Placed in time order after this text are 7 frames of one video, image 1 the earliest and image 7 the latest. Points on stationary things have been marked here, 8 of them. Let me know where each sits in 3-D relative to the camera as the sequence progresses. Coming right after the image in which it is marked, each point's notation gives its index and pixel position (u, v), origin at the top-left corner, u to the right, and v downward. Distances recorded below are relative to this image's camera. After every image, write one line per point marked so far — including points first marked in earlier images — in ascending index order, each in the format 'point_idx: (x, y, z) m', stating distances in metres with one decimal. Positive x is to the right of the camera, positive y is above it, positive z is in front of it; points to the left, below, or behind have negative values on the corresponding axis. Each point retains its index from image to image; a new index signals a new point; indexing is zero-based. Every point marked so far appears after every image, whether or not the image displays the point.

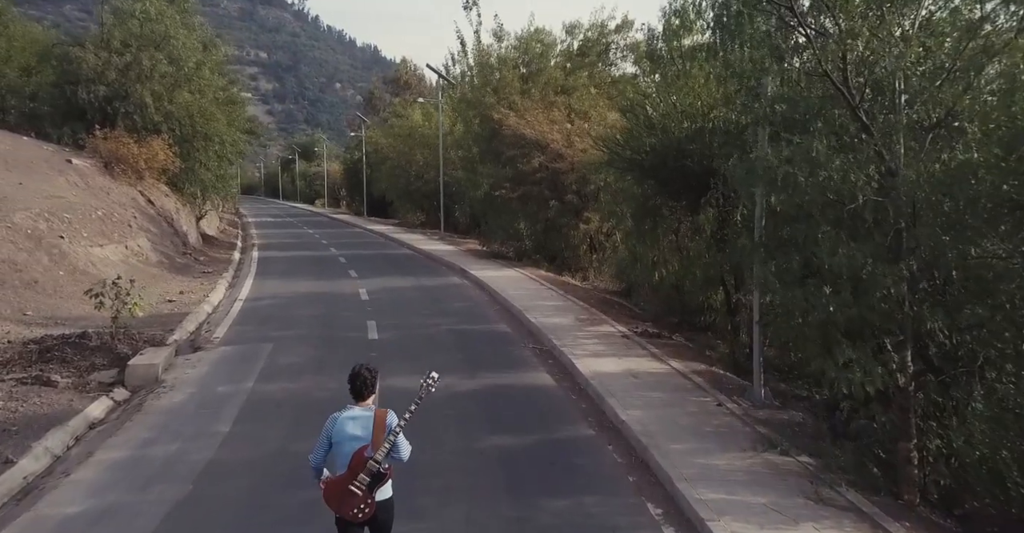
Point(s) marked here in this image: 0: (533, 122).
0: (+0.5, +3.2, +18.6) m
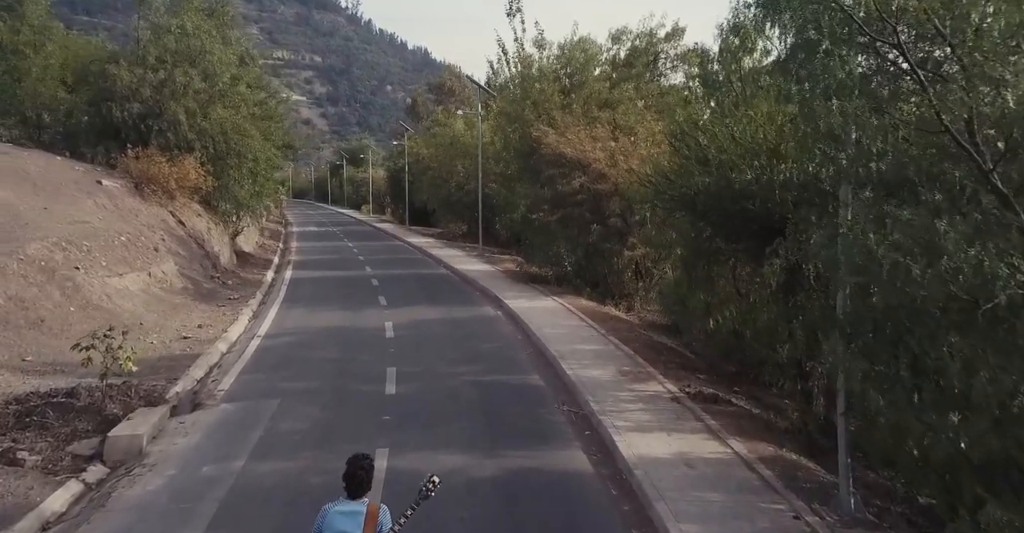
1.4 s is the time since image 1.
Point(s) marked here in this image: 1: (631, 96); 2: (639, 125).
0: (+1.3, +2.7, +17.4) m
1: (+2.8, +3.9, +19.2) m
2: (+2.8, +3.0, +17.8) m
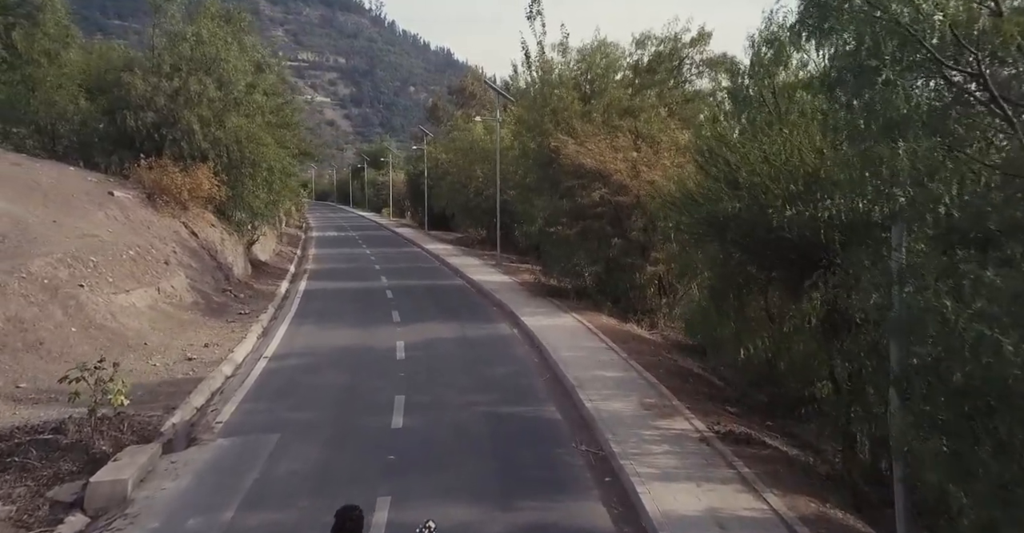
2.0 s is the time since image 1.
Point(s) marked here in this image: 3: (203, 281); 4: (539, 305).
0: (+1.7, +2.4, +16.8) m
1: (+3.2, +3.6, +18.6) m
2: (+3.1, +2.7, +17.1) m
3: (-7.4, -0.4, +19.8) m
4: (+0.6, -0.9, +17.5) m
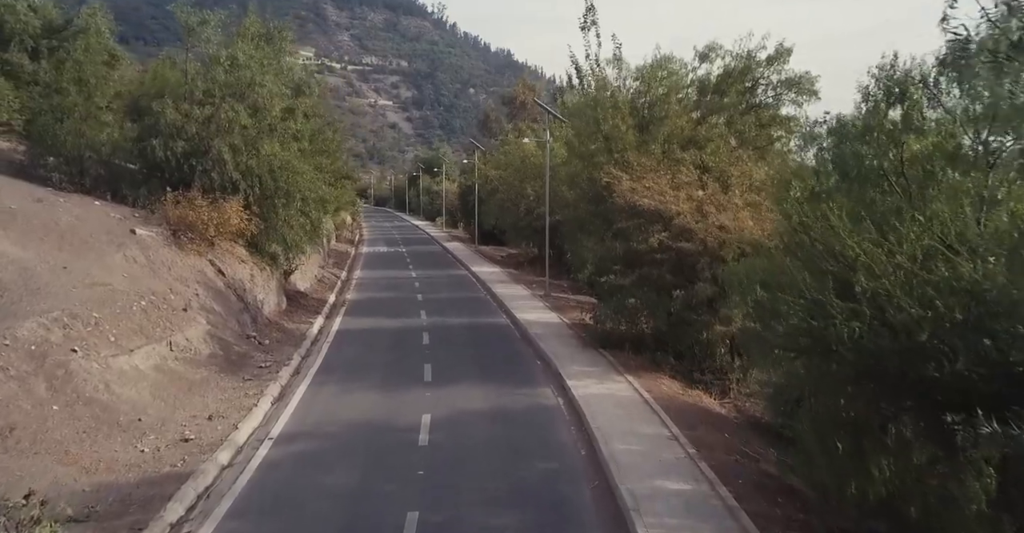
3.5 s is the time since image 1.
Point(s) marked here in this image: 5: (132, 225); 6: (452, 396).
0: (+2.5, +1.4, +14.7) m
1: (+4.2, +2.7, +16.4) m
2: (+4.0, +1.8, +14.9) m
3: (-6.4, -1.4, +18.4) m
4: (+1.5, -1.8, +15.5) m
5: (-9.2, +1.0, +19.9) m
6: (-1.0, -2.1, +13.7) m
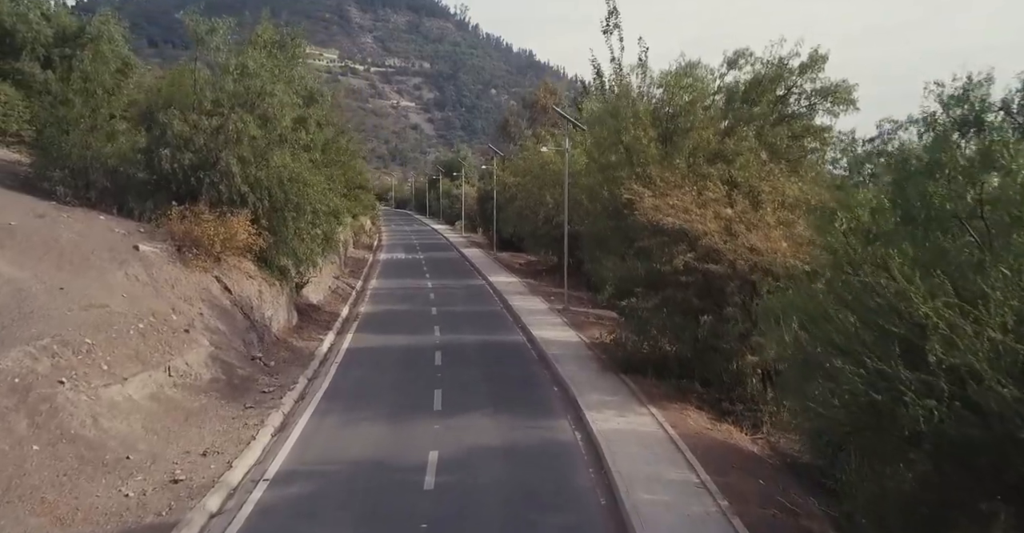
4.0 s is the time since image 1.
0: (+2.8, +1.1, +13.8) m
1: (+4.5, +2.3, +15.4) m
2: (+4.2, +1.4, +14.0) m
3: (-6.0, -1.8, +17.6) m
4: (+1.7, -2.2, +14.5) m
5: (-8.8, +0.6, +19.3) m
6: (-0.7, -2.5, +12.8) m
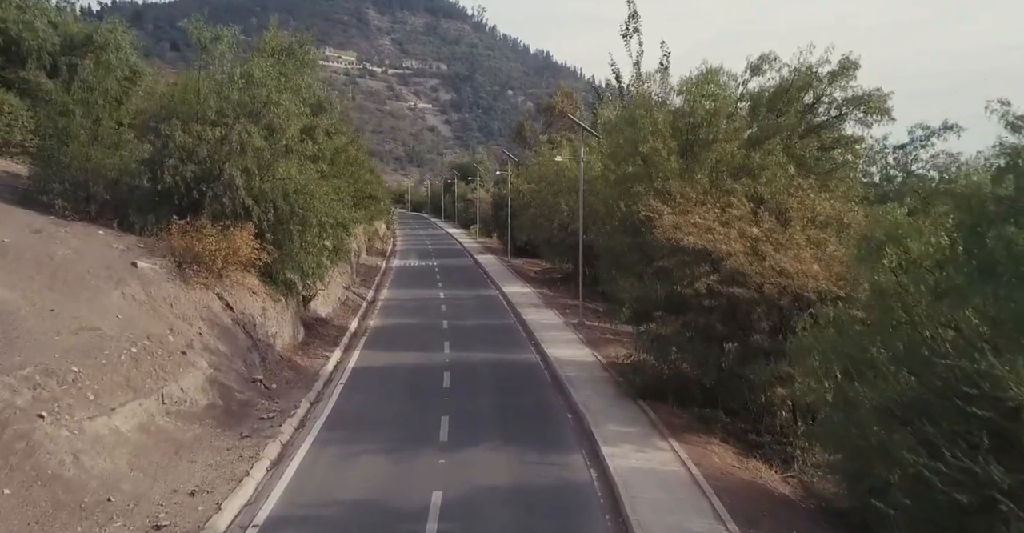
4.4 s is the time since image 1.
0: (+2.9, +0.7, +12.9) m
1: (+4.7, +1.9, +14.5) m
2: (+4.4, +1.0, +13.0) m
3: (-5.8, -2.1, +16.9) m
4: (+1.9, -2.6, +13.7) m
5: (-8.5, +0.2, +18.6) m
6: (-0.6, -2.9, +12.0) m
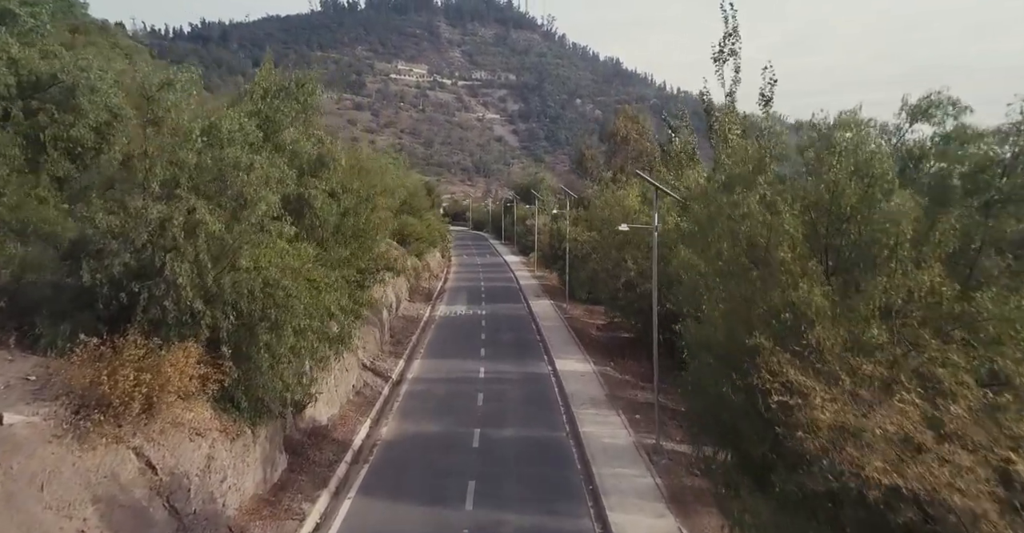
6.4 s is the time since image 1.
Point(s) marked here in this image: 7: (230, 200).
0: (+3.1, -1.5, +6.4) m
1: (+5.0, -0.3, +7.9) m
2: (+4.6, -1.2, +6.4) m
3: (-5.3, -4.4, +11.0) m
4: (+2.2, -4.8, +7.2) m
5: (-7.9, -2.1, +13.0) m
6: (-0.5, -5.1, +5.7) m
7: (-5.8, +1.3, +16.3) m
